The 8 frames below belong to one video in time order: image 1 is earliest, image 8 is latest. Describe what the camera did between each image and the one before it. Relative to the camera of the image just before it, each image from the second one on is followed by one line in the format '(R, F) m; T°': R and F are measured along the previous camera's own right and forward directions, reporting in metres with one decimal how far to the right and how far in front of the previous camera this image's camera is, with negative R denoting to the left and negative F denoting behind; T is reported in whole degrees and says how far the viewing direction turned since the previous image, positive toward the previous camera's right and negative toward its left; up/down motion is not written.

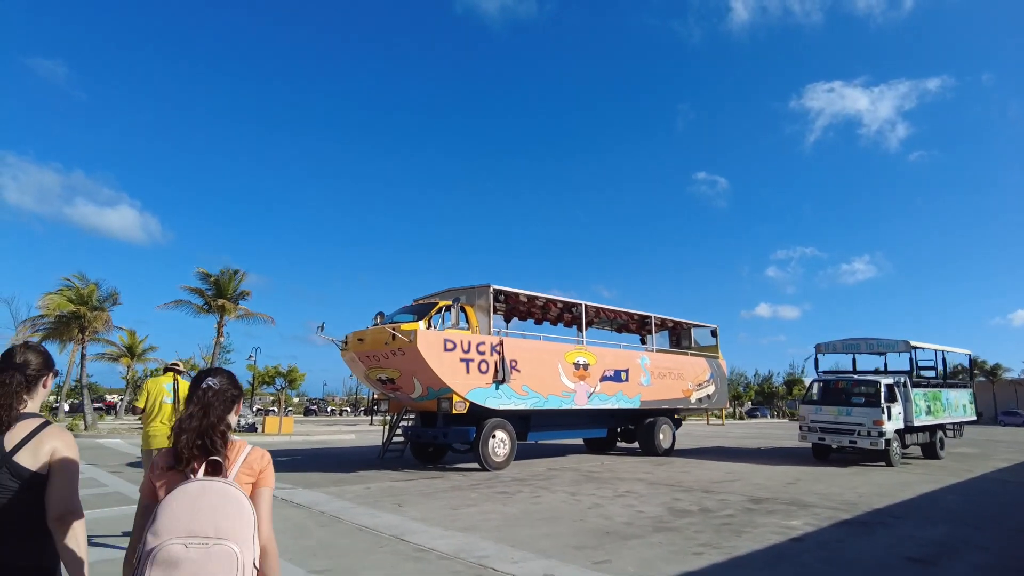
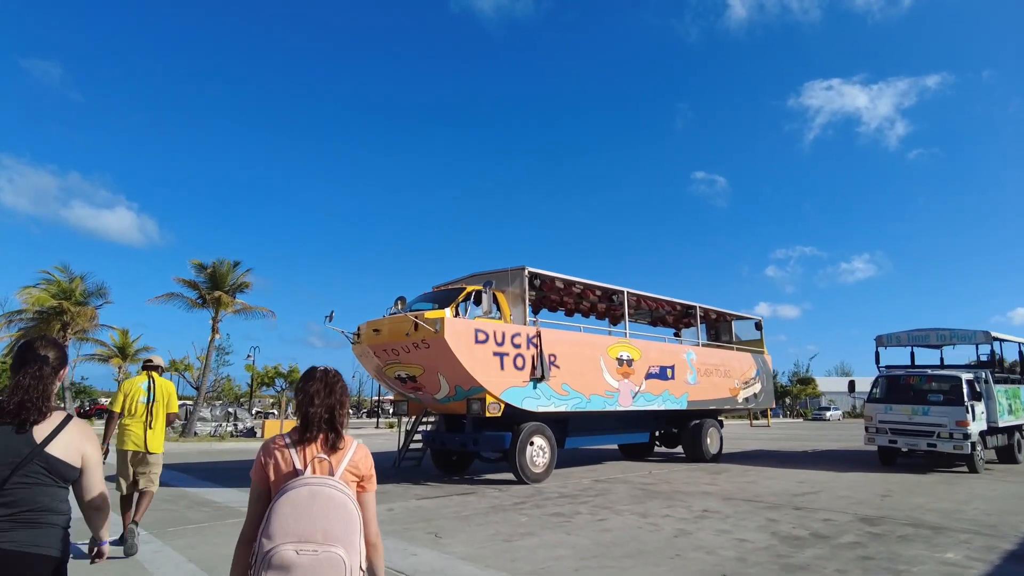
(-0.7, +1.7) m; 0°
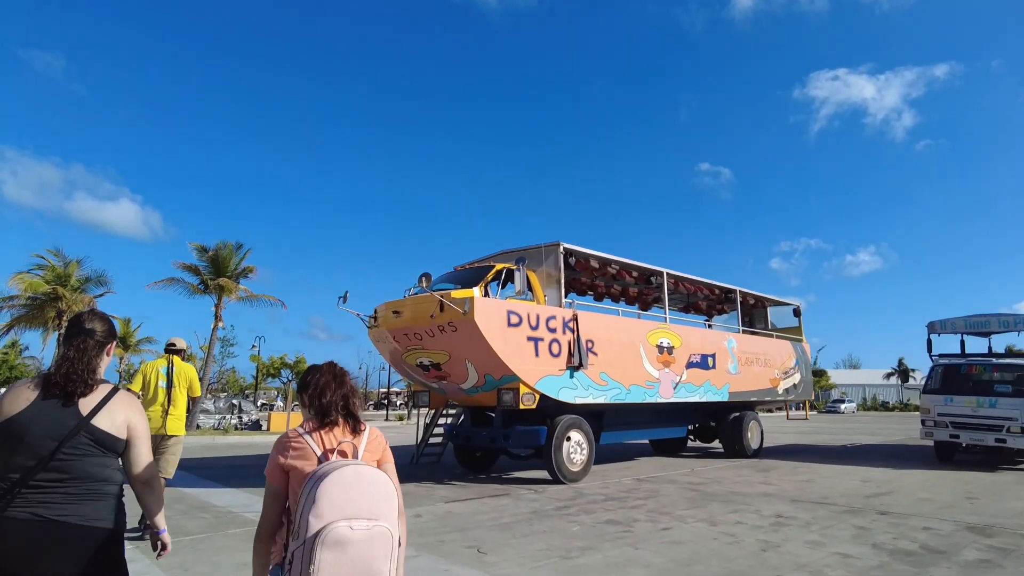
(-0.5, +1.1) m; 0°
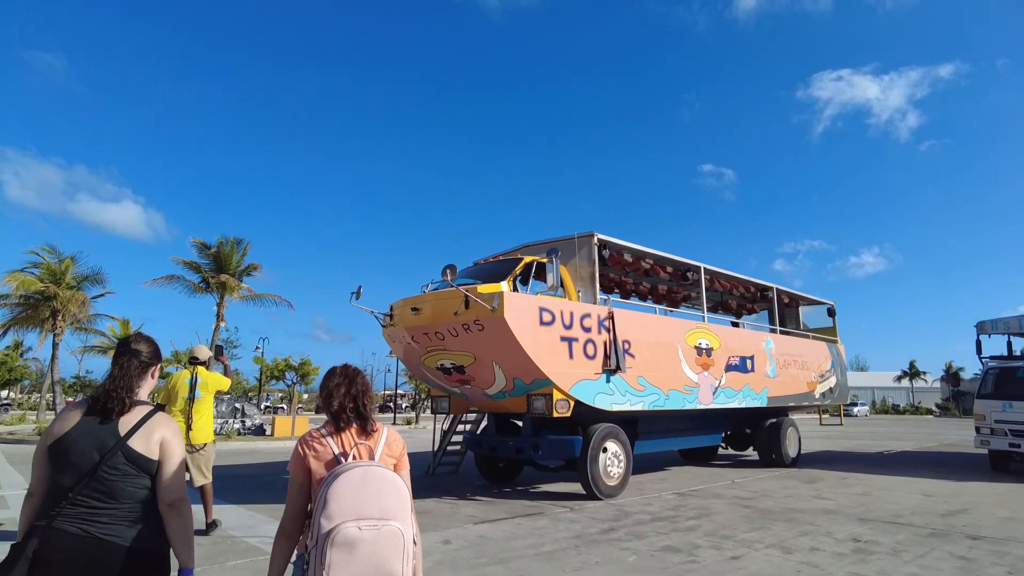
(-0.4, +0.9) m; 0°
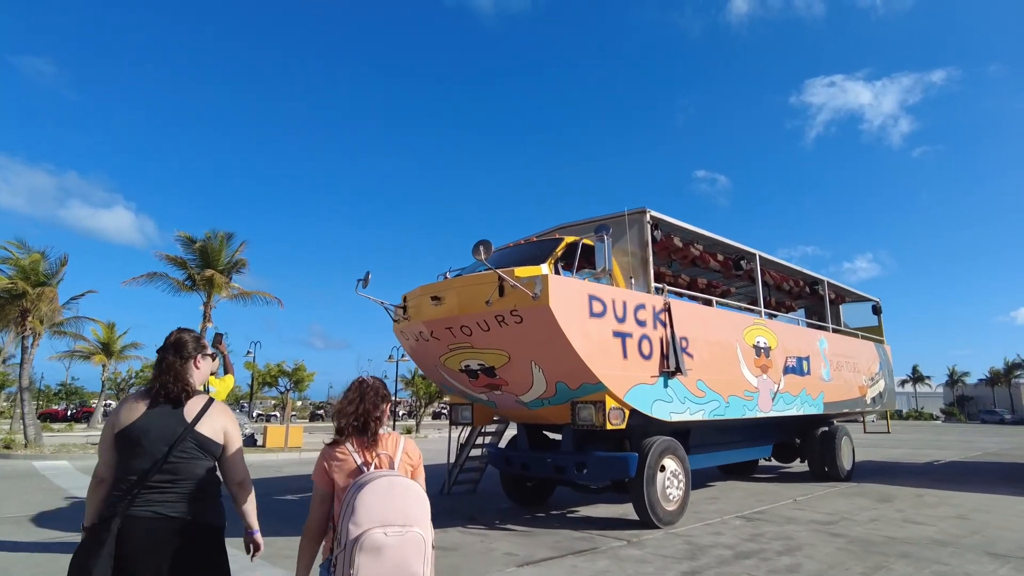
(-0.5, +1.4) m; +1°
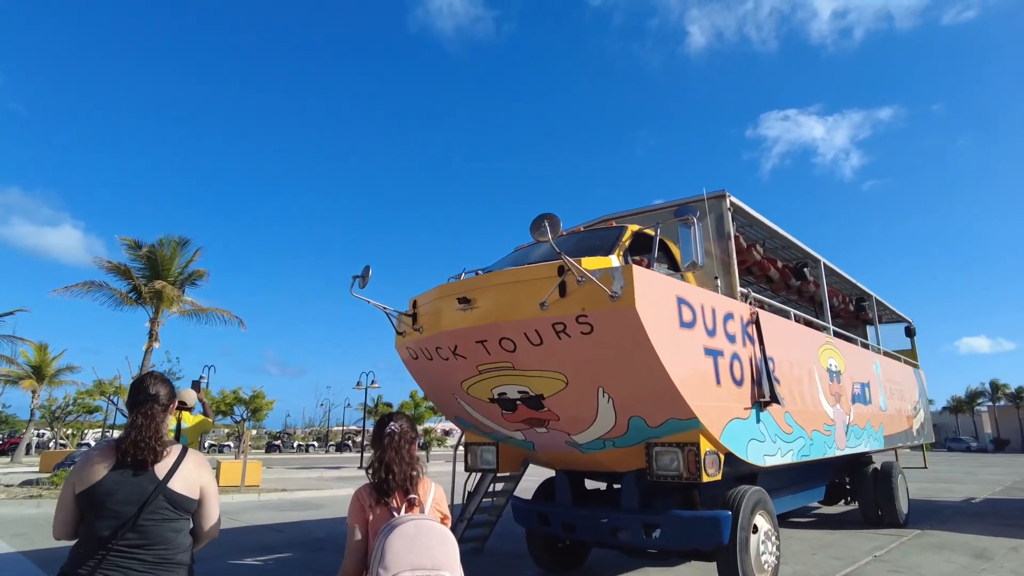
(-0.7, +1.8) m; +3°
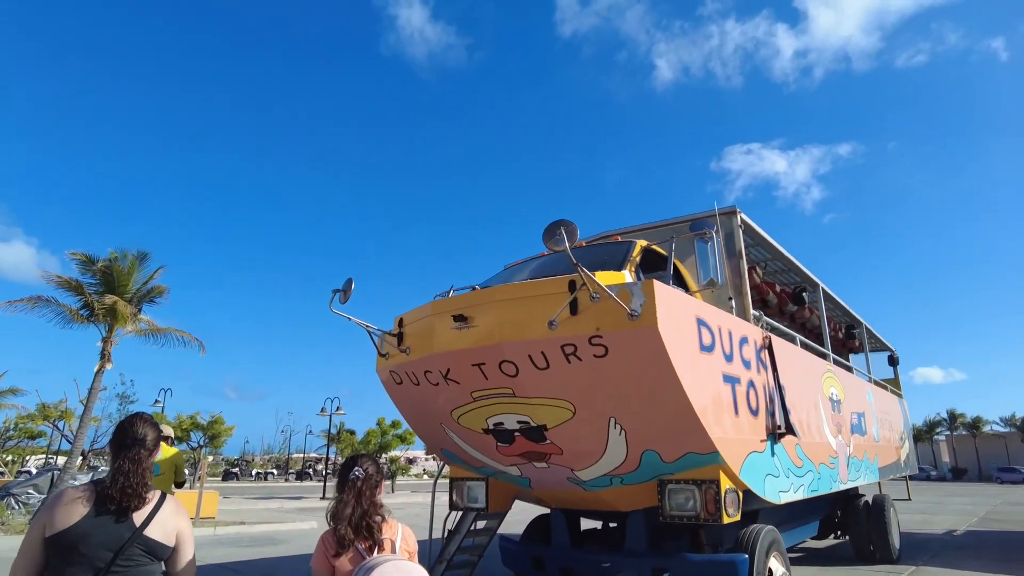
(-0.2, +0.5) m; +3°
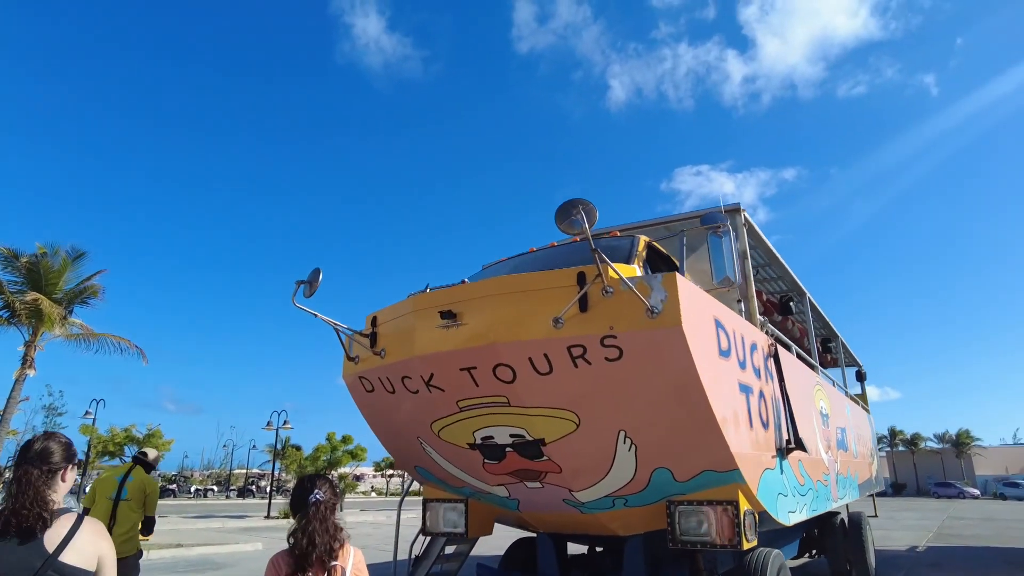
(-0.2, +0.6) m; +4°
